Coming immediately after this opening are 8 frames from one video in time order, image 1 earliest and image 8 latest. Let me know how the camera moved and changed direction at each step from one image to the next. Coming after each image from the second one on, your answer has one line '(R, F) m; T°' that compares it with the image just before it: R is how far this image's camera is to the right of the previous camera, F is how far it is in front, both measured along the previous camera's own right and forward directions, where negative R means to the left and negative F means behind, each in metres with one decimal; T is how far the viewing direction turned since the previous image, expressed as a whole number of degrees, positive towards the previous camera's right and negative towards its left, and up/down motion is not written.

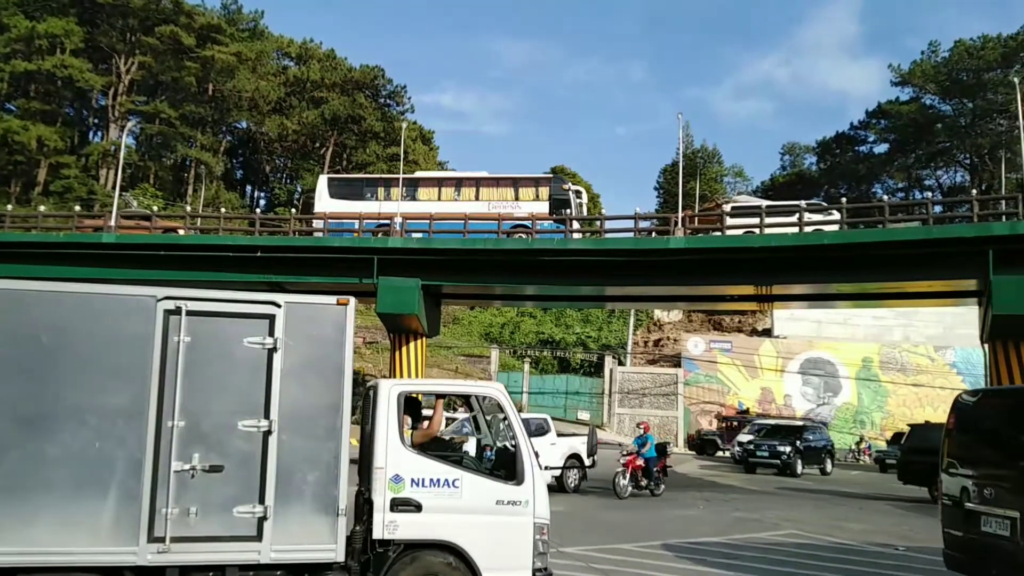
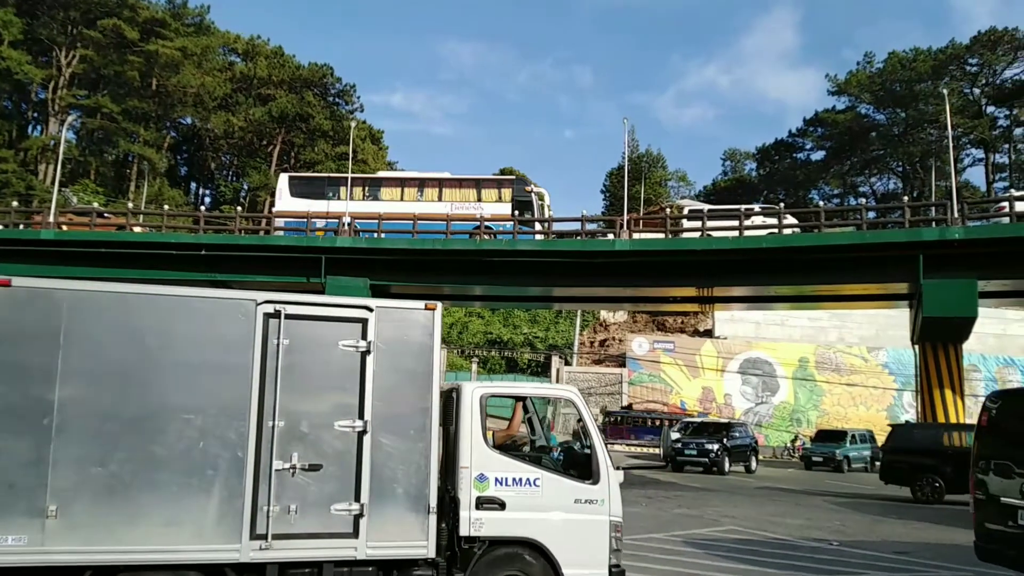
(-0.9, -0.3) m; +4°
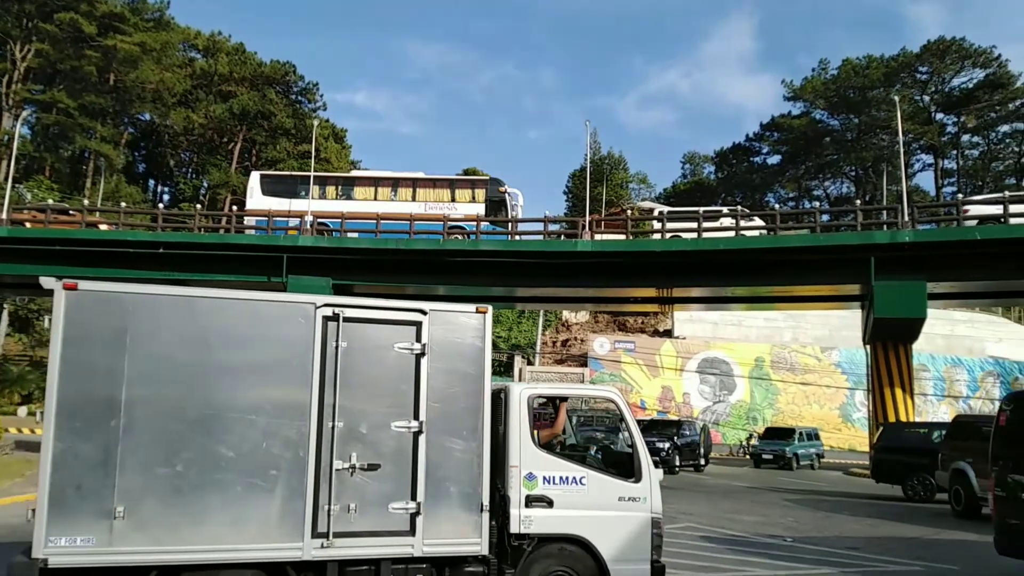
(-0.6, -0.2) m; +3°
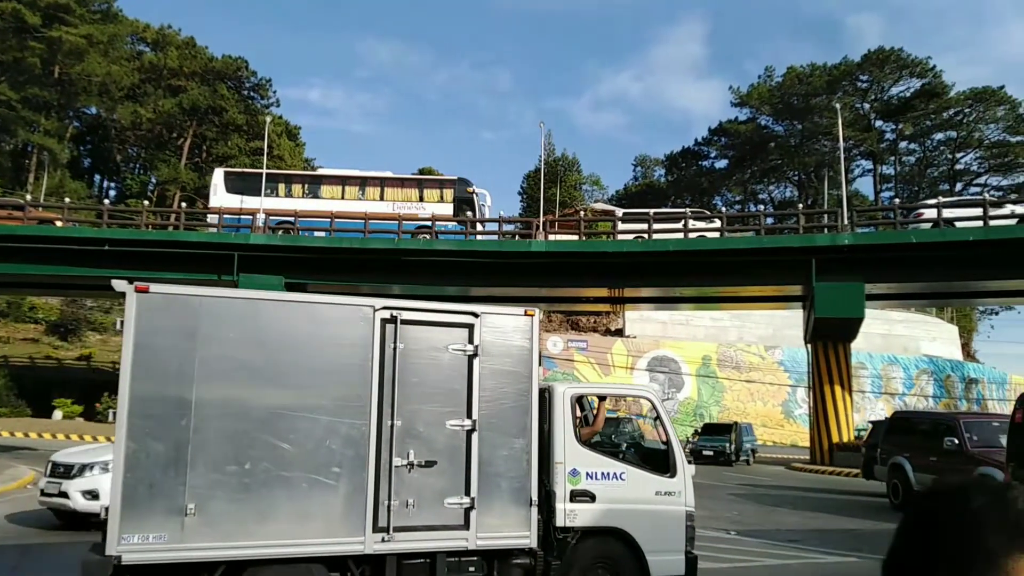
(-0.7, -0.2) m; +4°
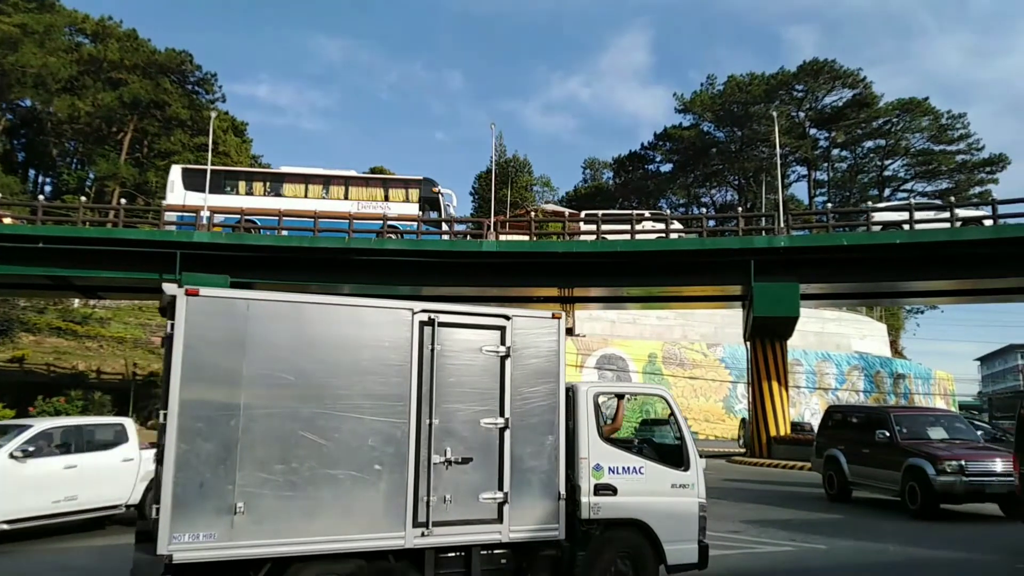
(-0.6, -0.2) m; +4°
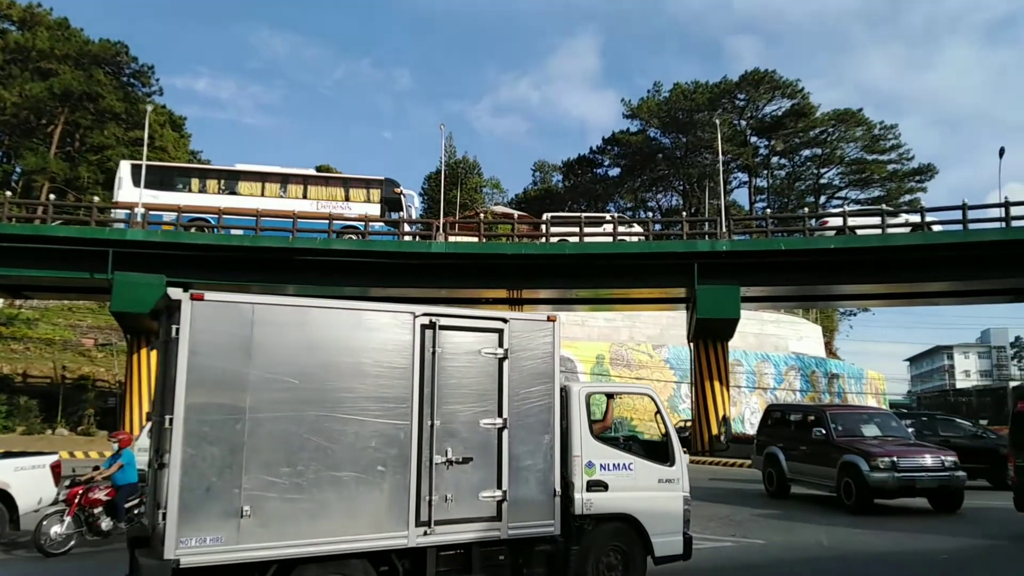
(-0.4, -0.1) m; +4°
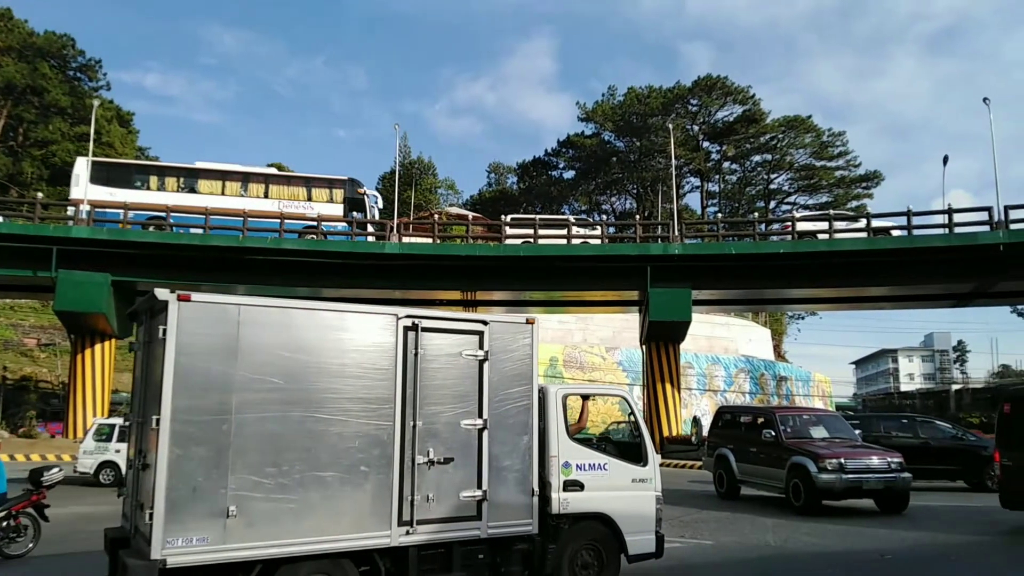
(-0.2, -0.1) m; +3°
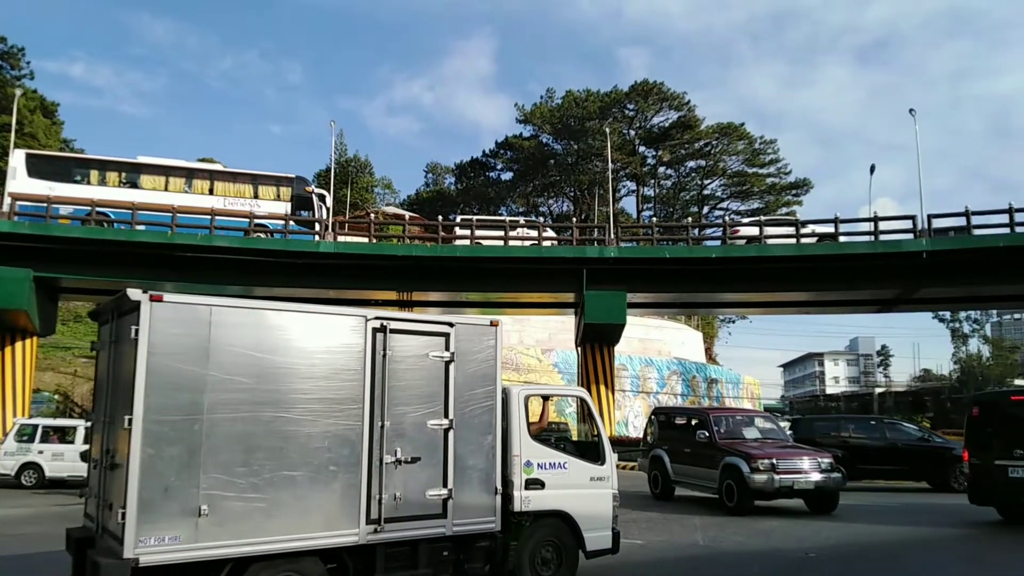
(-0.2, -0.1) m; +4°
